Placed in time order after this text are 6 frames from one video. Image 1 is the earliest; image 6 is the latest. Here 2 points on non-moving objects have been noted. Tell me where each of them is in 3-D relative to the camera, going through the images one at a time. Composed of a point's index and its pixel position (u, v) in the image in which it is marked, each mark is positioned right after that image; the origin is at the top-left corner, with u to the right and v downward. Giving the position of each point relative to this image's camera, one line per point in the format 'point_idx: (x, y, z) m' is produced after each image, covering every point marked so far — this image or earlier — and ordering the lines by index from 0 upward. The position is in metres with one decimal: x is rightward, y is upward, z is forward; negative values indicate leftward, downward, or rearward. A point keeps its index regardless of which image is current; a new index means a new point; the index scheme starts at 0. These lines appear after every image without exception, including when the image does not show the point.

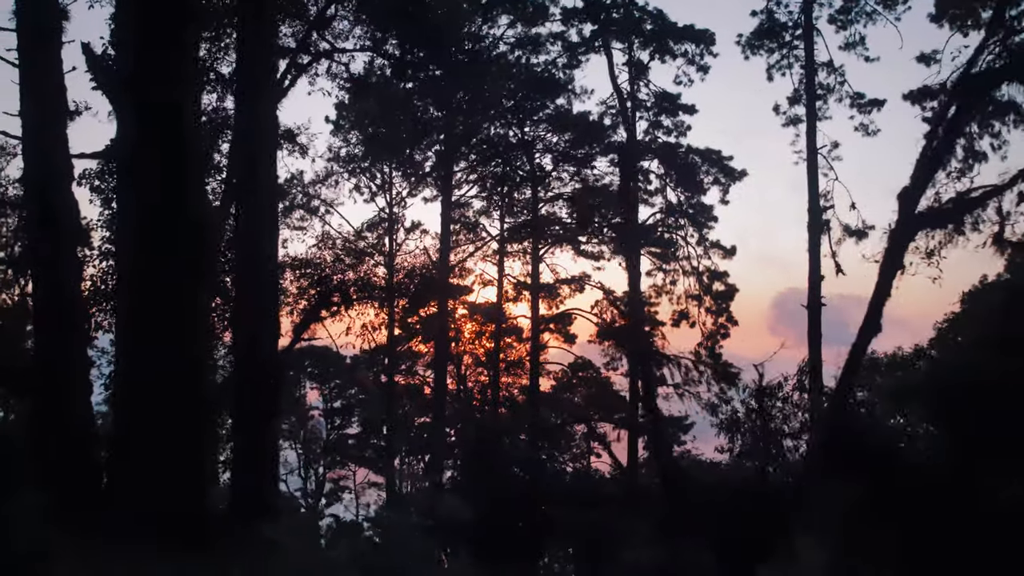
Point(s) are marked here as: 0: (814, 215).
0: (+5.3, +1.2, +15.7) m
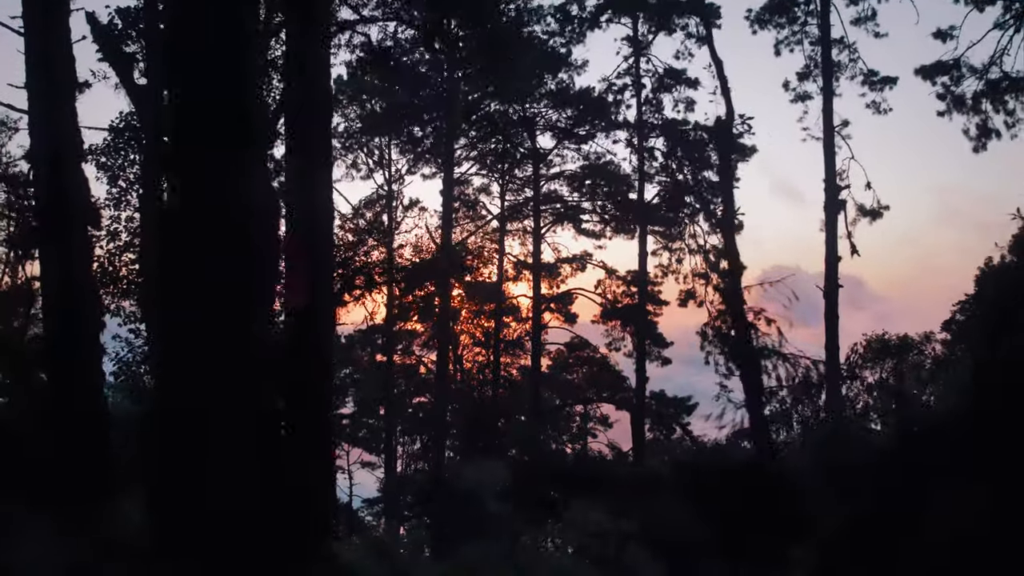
0: (+5.5, +1.5, +15.5) m
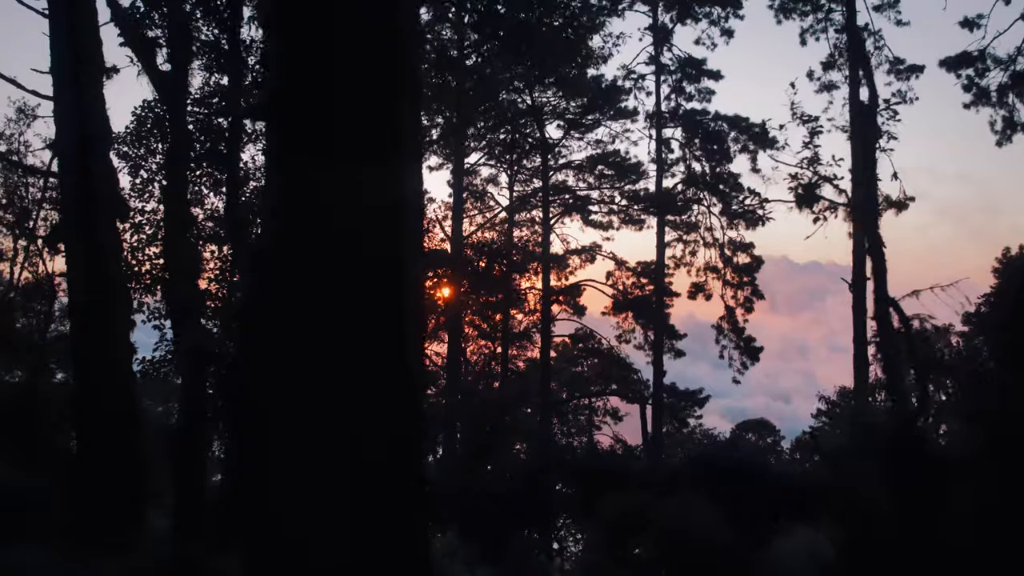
0: (+5.8, +1.7, +15.2) m
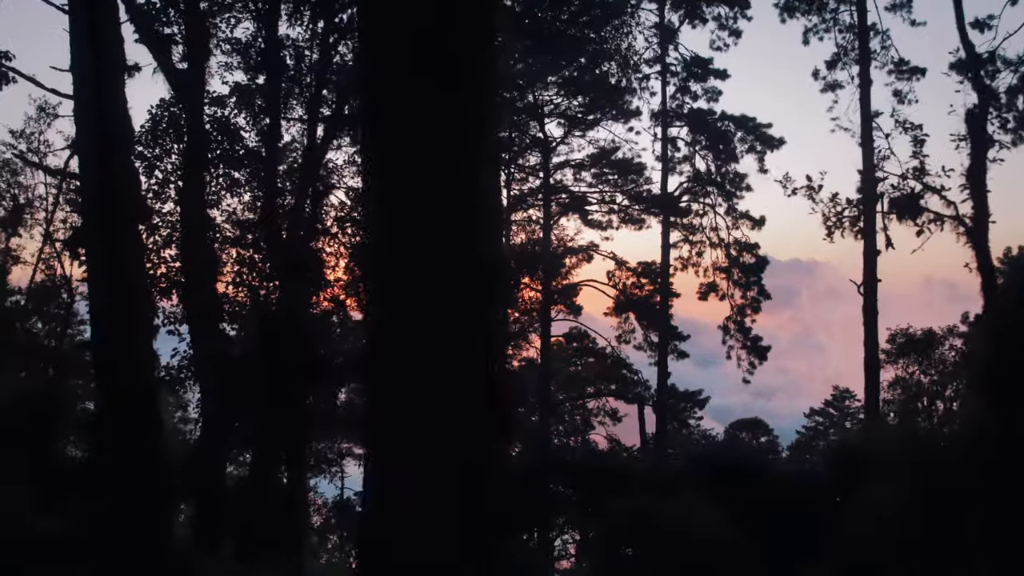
0: (+5.9, +1.6, +15.1) m
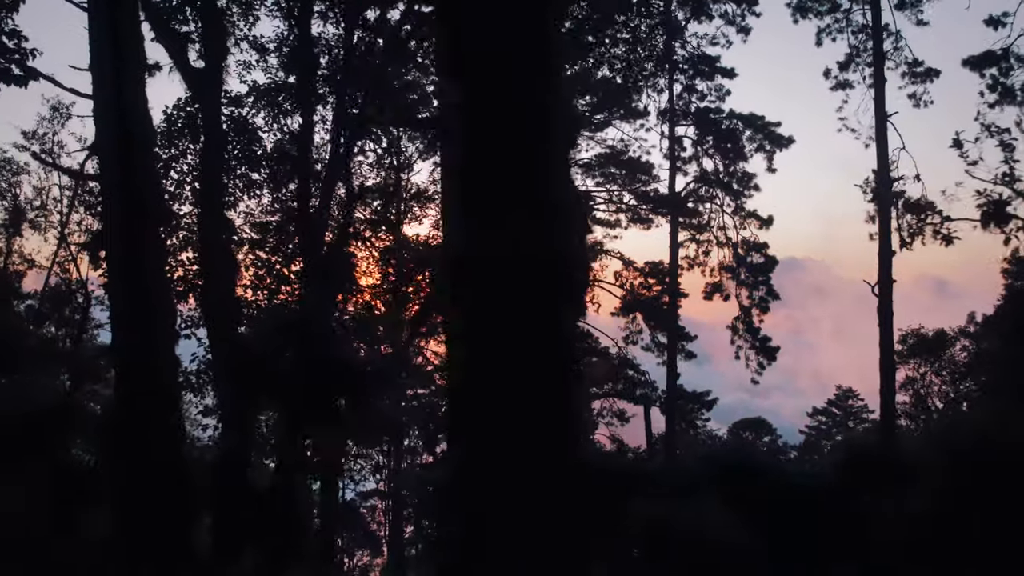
0: (+6.1, +1.6, +15.0) m
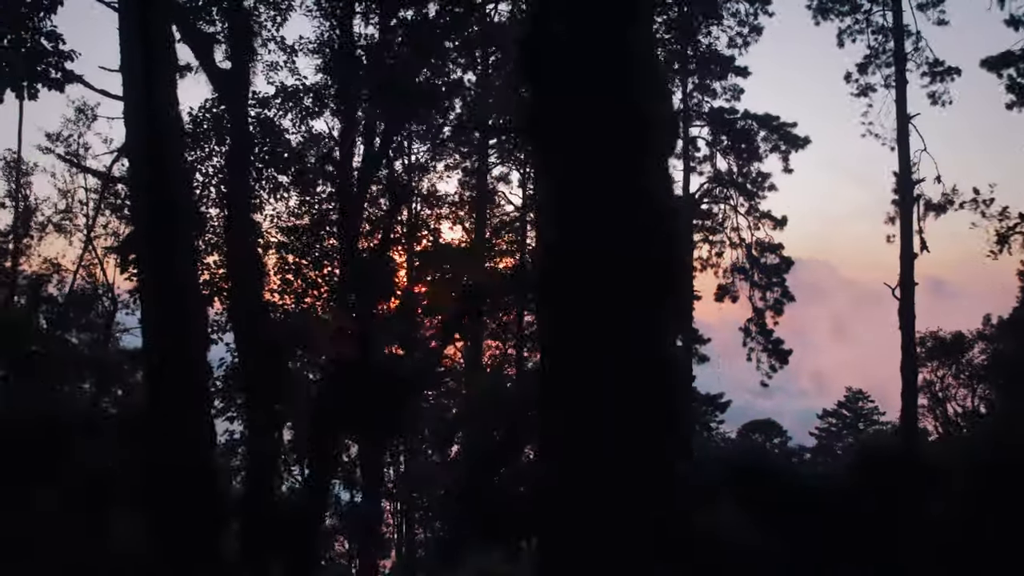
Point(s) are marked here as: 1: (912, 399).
0: (+6.4, +1.6, +14.8) m
1: (+6.9, -1.9, +15.7) m
